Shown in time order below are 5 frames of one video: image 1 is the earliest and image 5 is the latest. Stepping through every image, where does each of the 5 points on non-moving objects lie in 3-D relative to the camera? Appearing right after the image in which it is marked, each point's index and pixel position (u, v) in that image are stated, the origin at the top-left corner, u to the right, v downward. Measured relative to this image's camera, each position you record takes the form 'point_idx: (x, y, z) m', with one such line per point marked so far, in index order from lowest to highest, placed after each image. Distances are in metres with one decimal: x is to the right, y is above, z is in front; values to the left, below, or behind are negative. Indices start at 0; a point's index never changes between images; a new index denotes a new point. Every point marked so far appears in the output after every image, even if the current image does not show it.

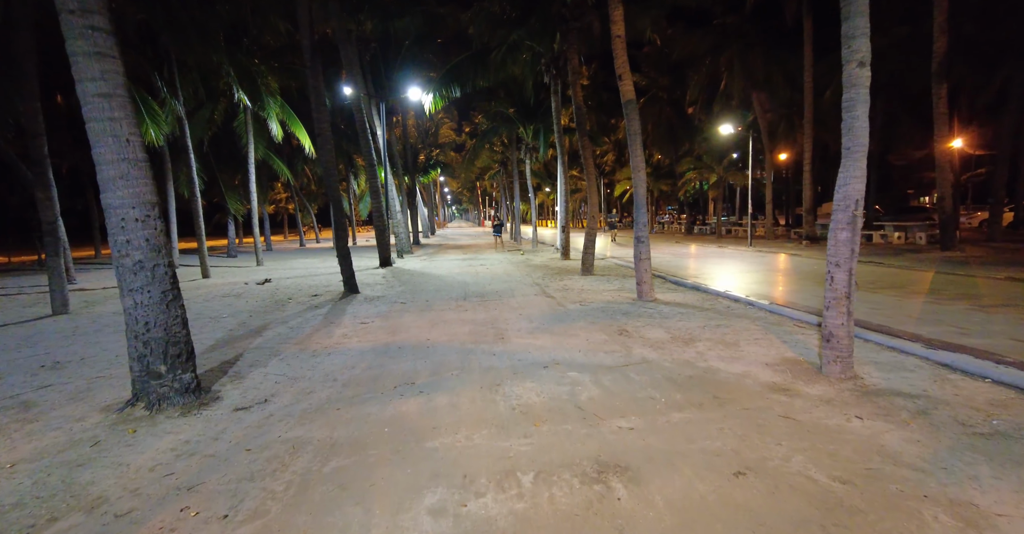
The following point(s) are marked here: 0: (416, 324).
0: (-1.6, -1.0, +7.9) m
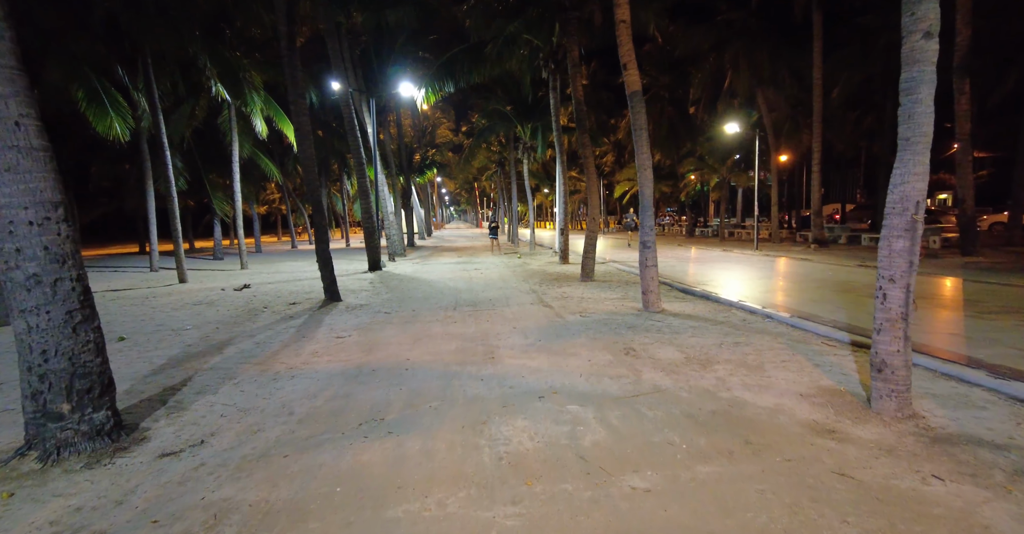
0: (-1.7, -1.1, +7.1) m
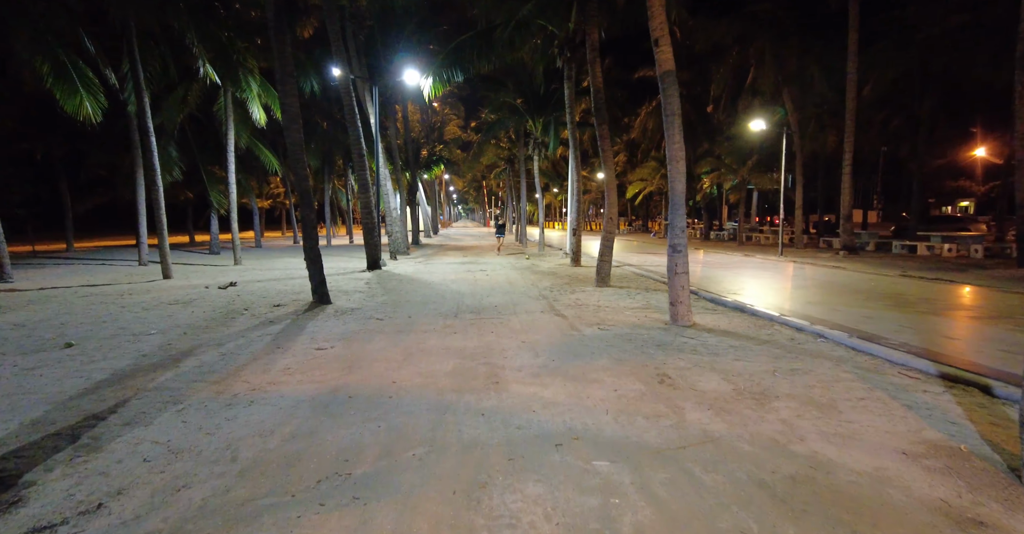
0: (-1.6, -1.1, +6.0) m
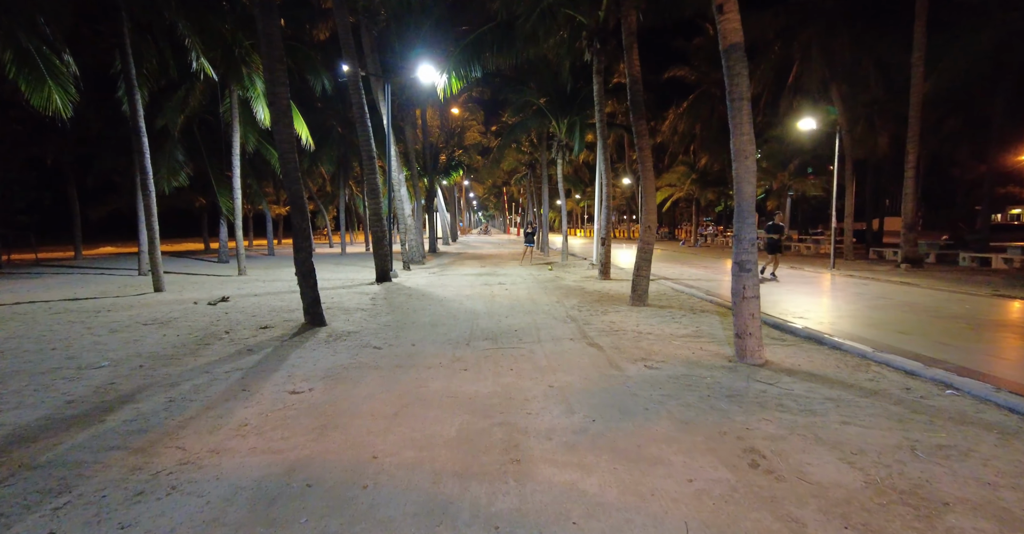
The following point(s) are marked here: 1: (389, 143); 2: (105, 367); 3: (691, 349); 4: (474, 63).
0: (-1.4, -1.4, +4.7) m
1: (-4.3, +4.4, +16.8) m
2: (-5.0, -1.3, +5.9) m
3: (+2.6, -1.1, +6.7) m
4: (-1.2, +6.2, +14.3) m
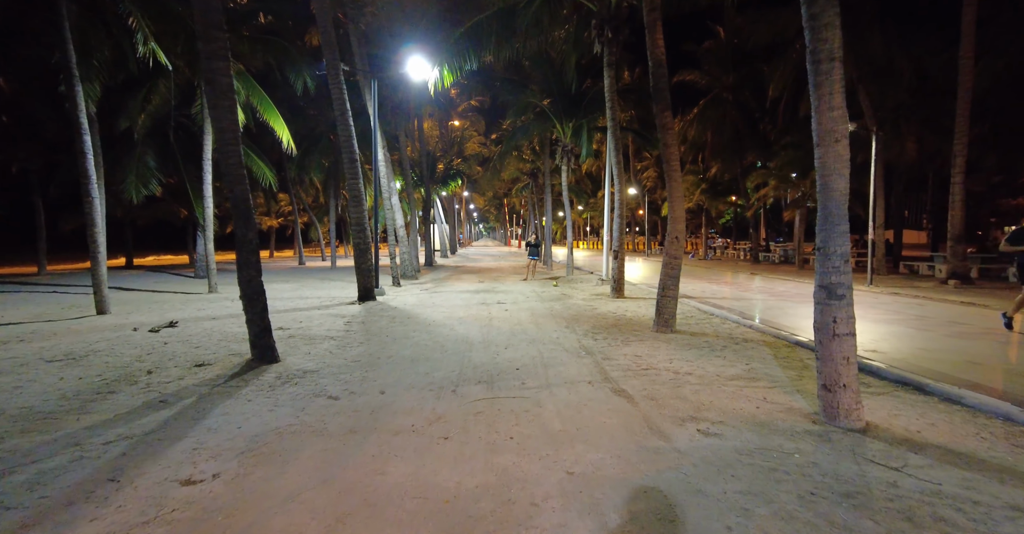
0: (-1.4, -1.6, +2.9) m
1: (-4.3, +3.9, +15.2) m
2: (-5.0, -1.5, +4.2) m
3: (+2.6, -1.4, +5.0) m
4: (-1.1, +5.7, +12.8) m
